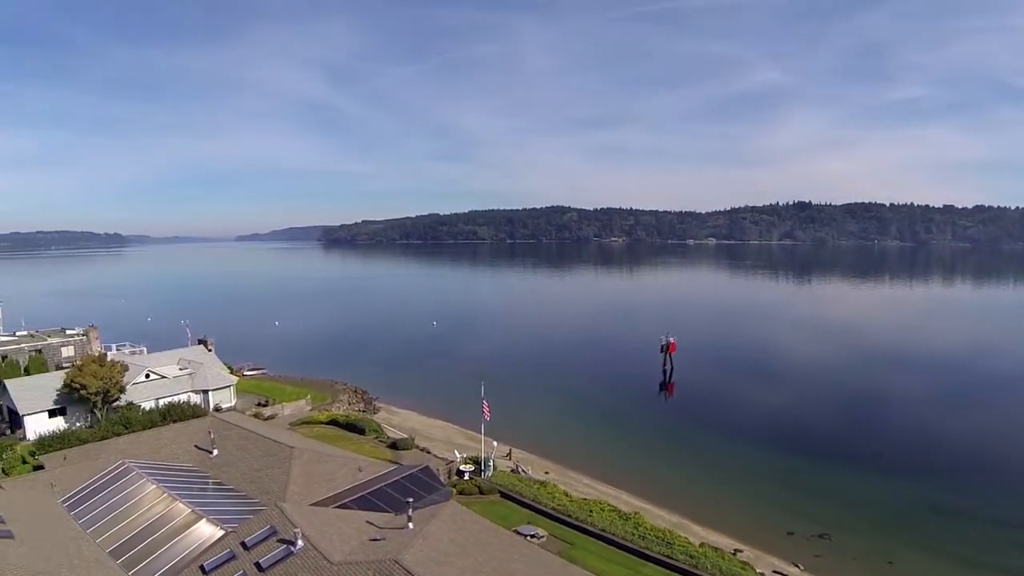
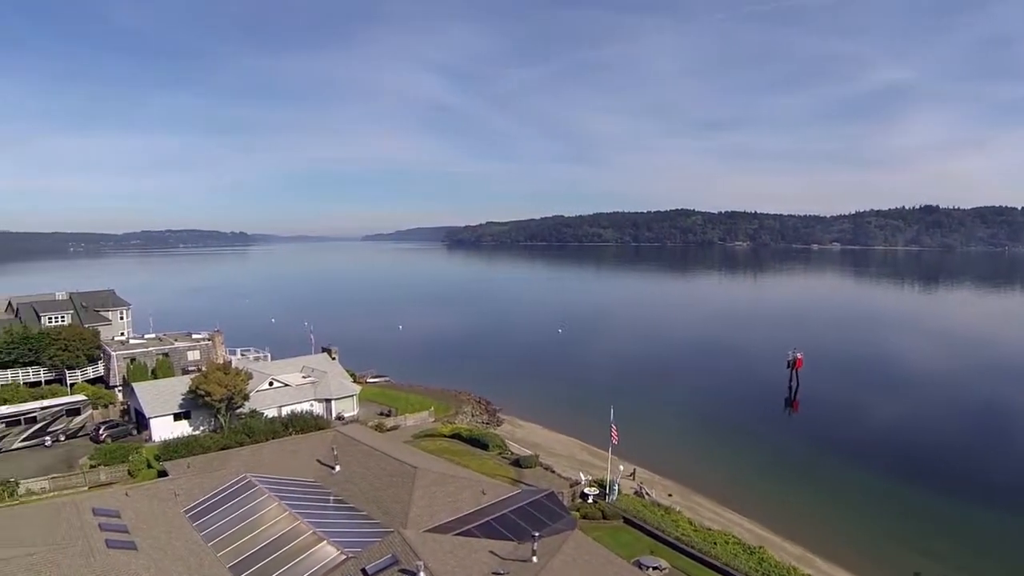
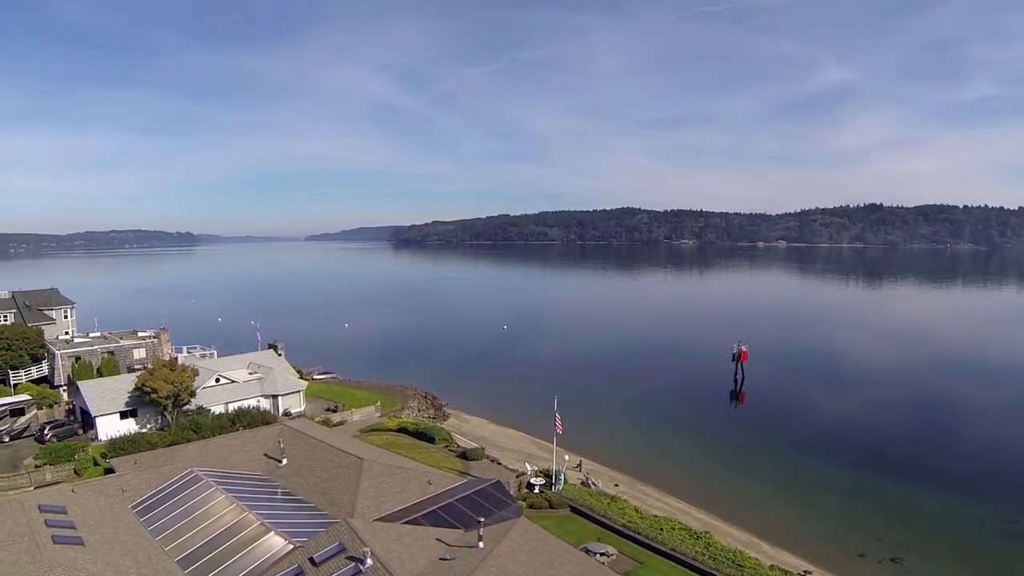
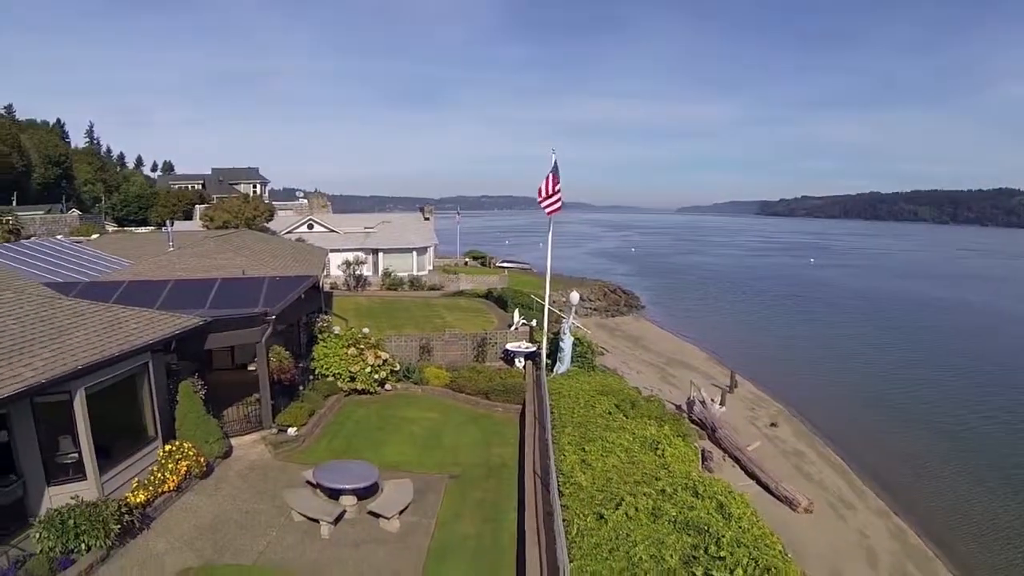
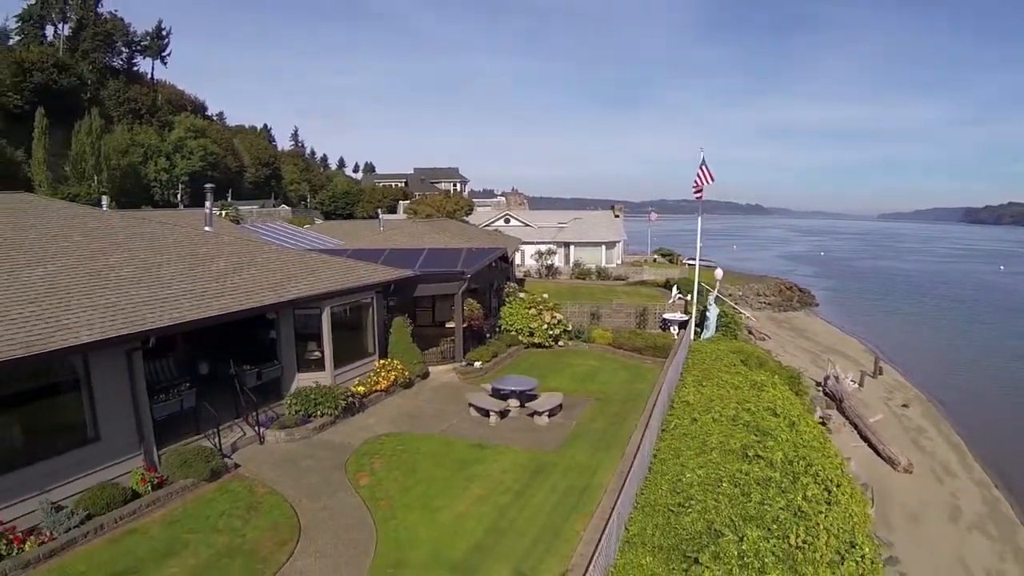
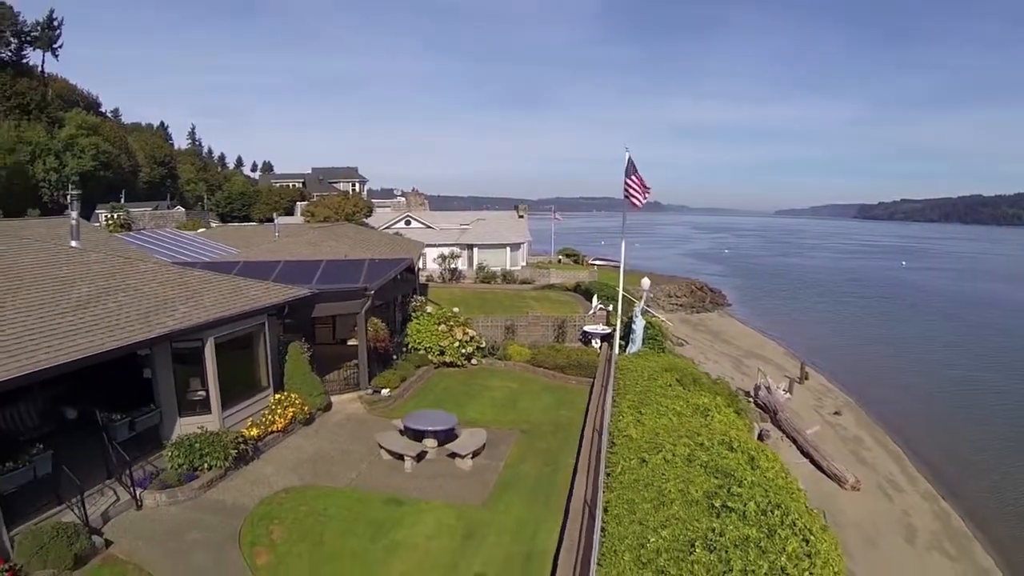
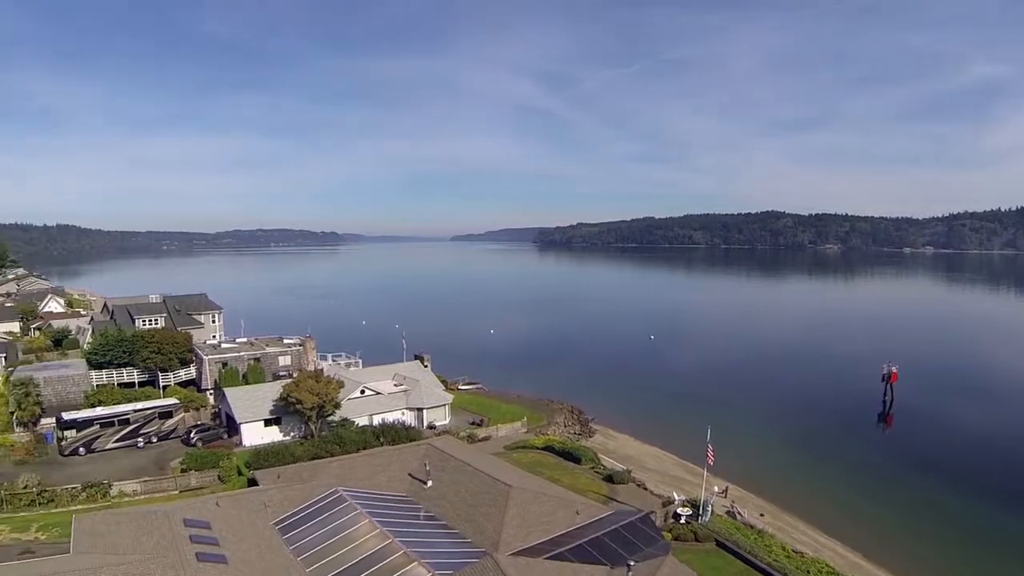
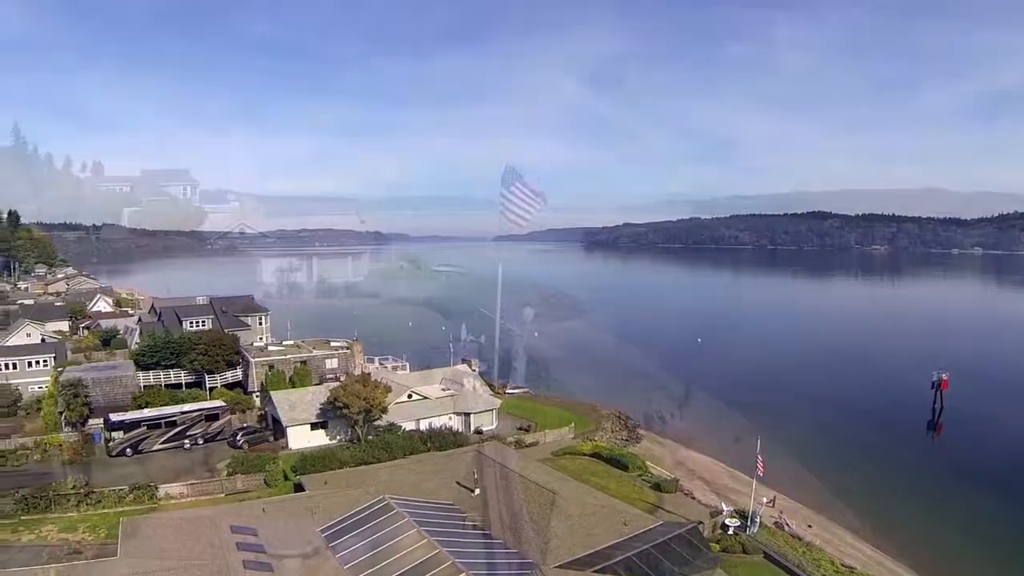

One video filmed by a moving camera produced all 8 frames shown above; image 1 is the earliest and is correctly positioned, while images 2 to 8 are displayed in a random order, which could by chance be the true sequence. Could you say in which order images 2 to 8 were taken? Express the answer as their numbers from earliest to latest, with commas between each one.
3, 2, 7, 8, 4, 6, 5
